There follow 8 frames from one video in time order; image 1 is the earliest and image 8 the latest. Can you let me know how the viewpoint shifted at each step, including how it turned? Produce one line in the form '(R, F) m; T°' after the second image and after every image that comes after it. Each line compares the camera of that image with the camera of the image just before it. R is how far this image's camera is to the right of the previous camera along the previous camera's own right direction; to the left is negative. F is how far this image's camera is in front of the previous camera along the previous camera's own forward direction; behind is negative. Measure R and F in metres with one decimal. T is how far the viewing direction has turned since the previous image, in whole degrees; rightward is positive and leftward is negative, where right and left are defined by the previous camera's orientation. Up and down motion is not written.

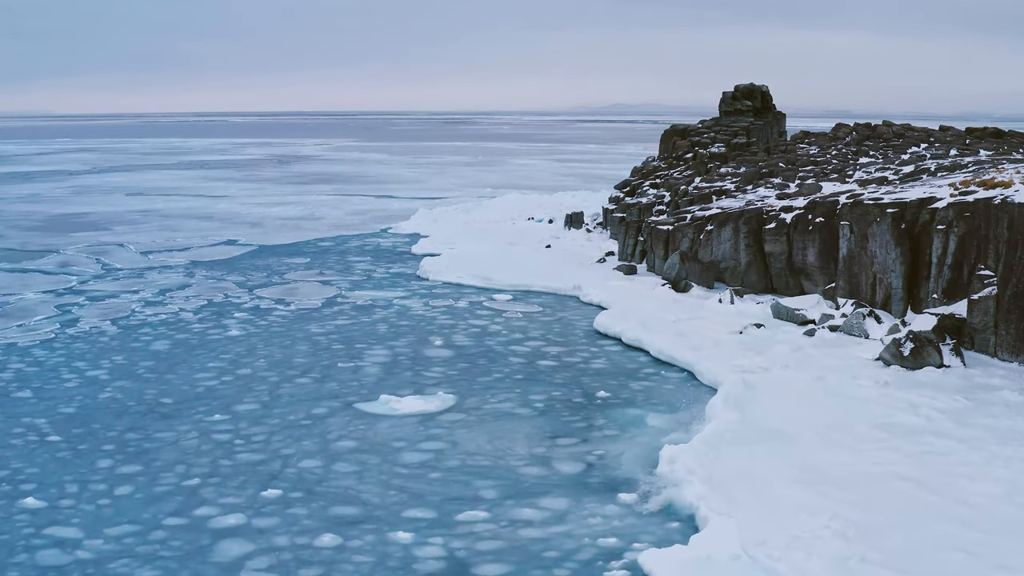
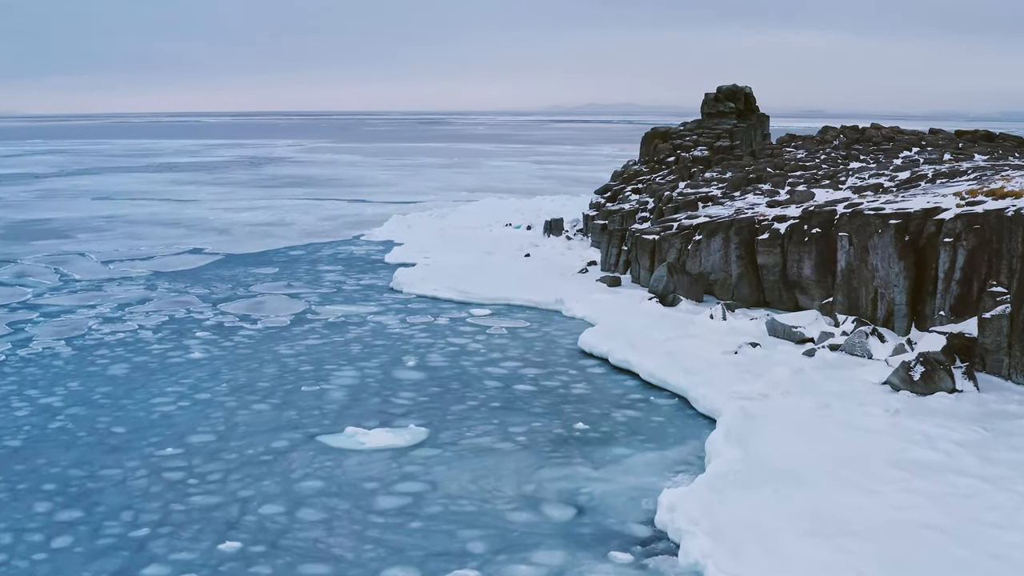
(0.0, +0.7) m; +2°
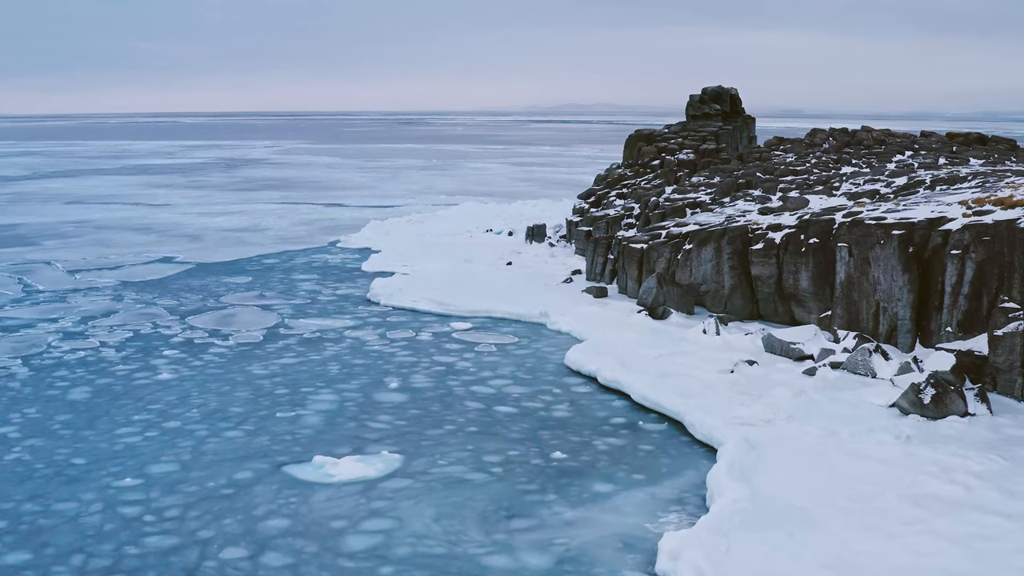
(0.0, +0.6) m; +1°
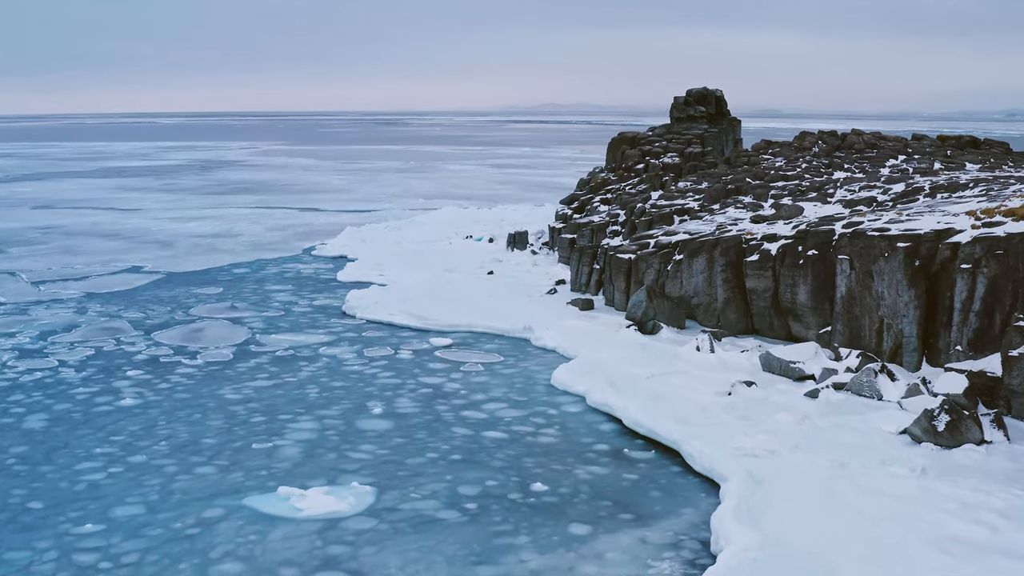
(0.0, +0.6) m; +1°
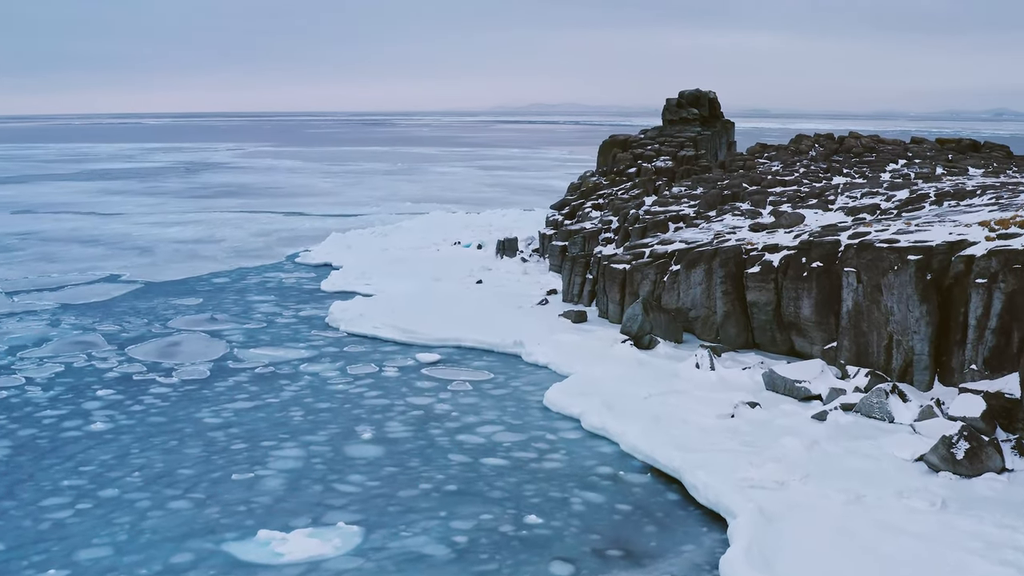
(0.0, +0.5) m; +1°
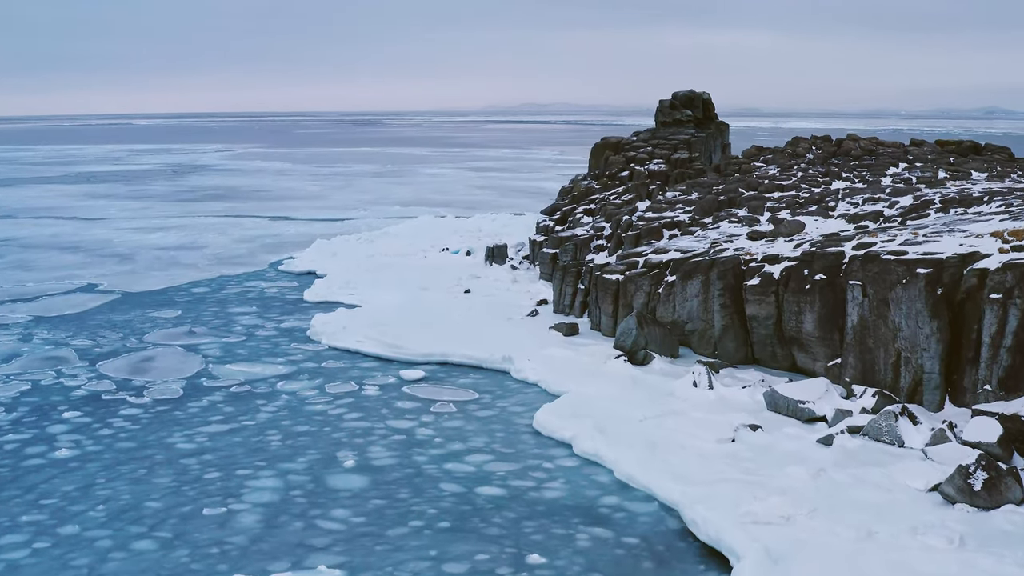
(+0.1, +0.5) m; 0°
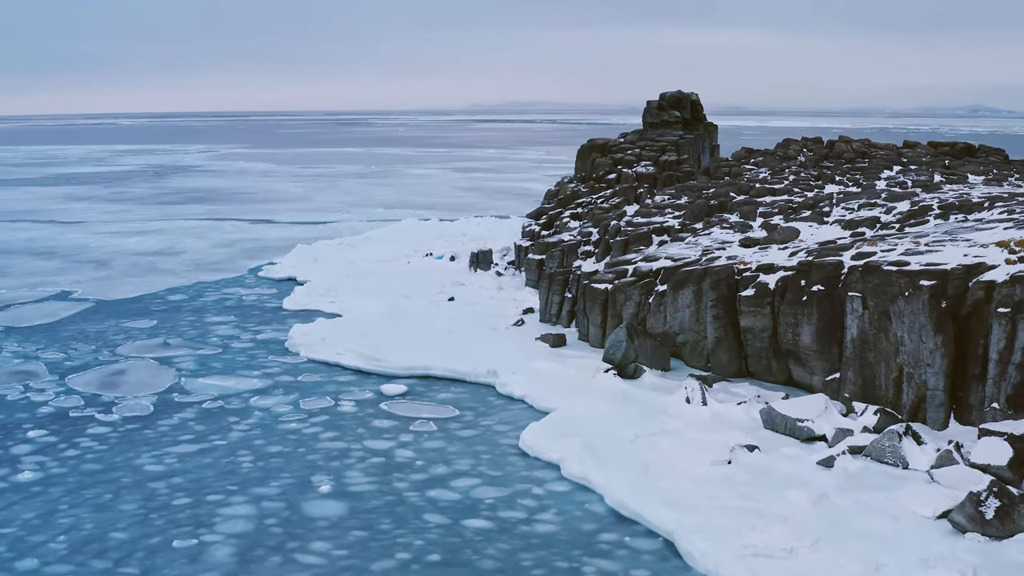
(0.0, +0.4) m; +1°
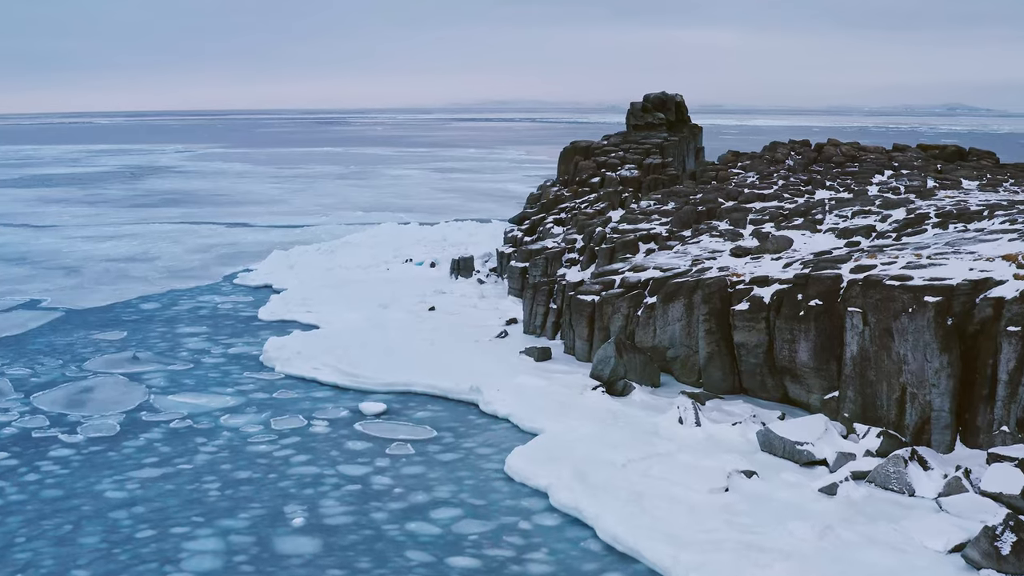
(0.0, +0.4) m; +1°
